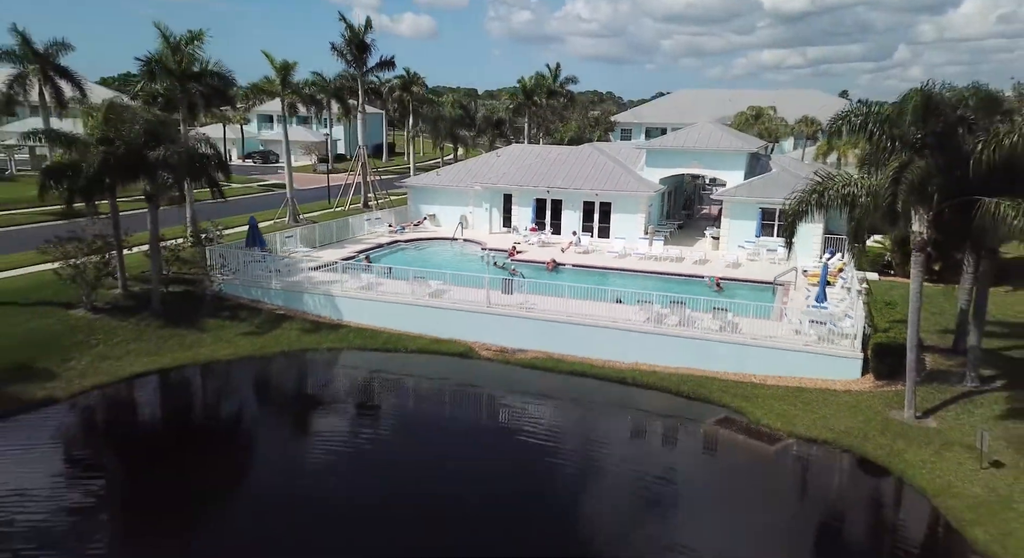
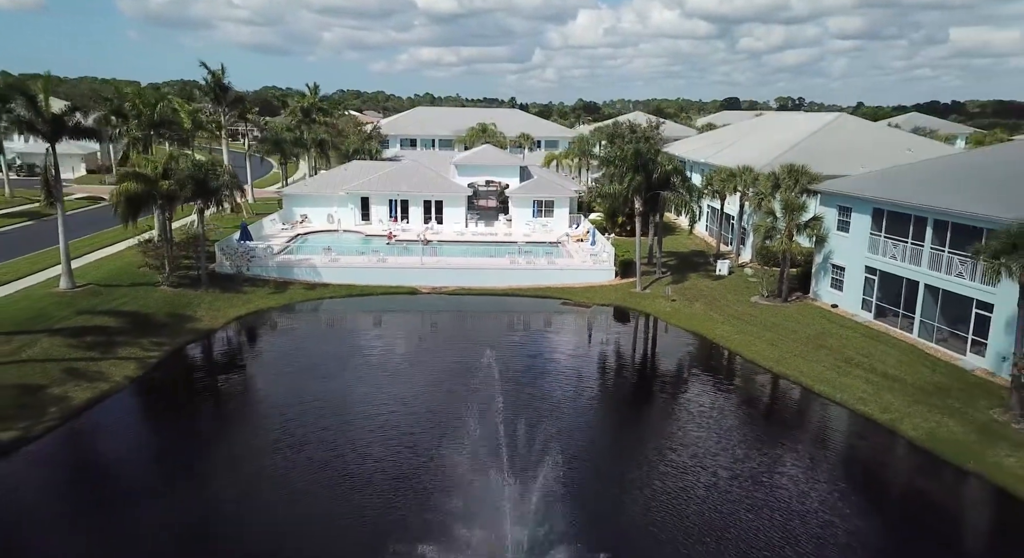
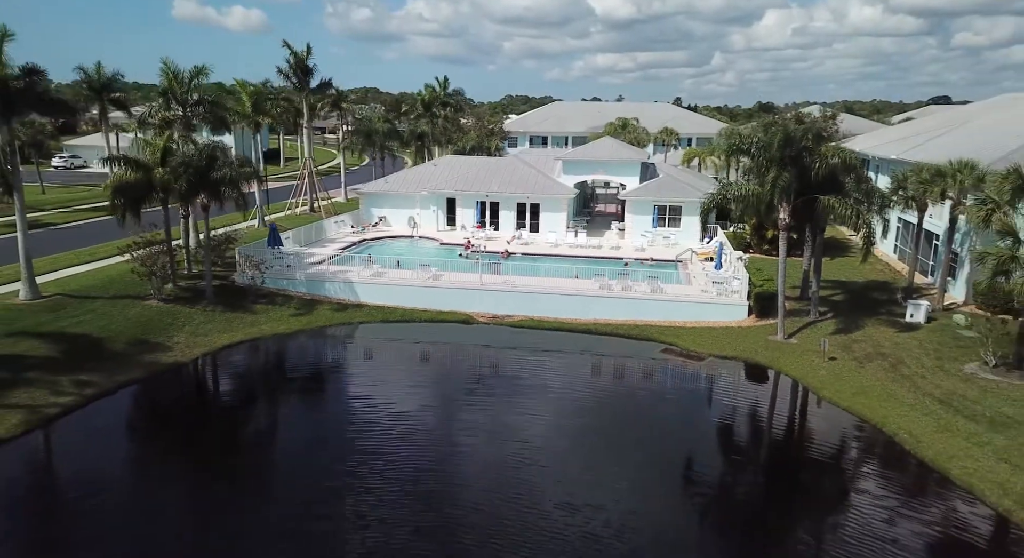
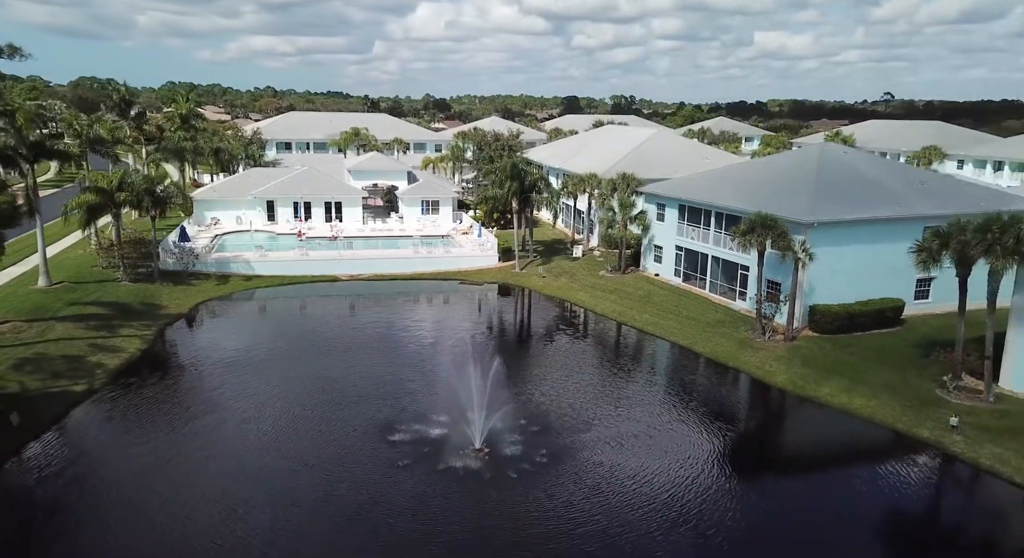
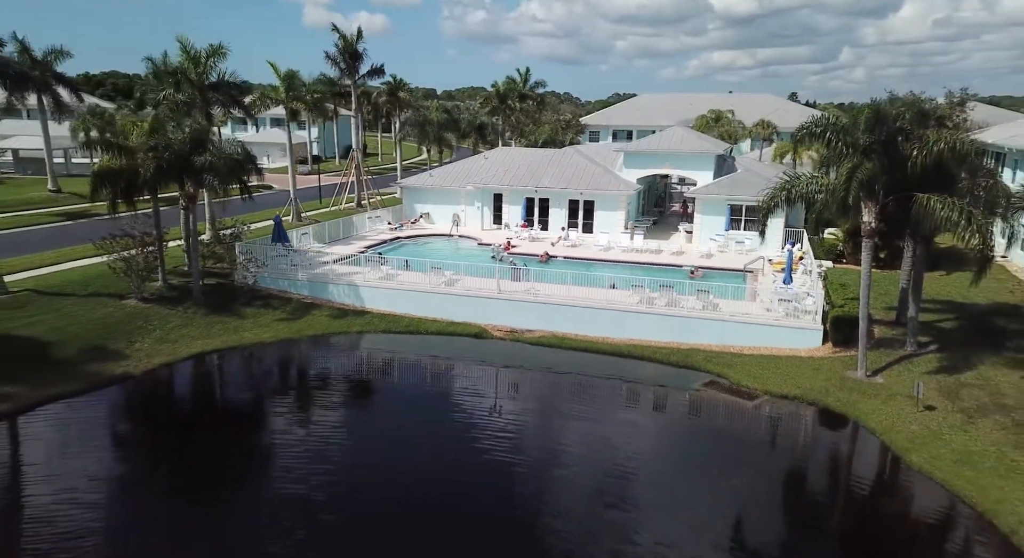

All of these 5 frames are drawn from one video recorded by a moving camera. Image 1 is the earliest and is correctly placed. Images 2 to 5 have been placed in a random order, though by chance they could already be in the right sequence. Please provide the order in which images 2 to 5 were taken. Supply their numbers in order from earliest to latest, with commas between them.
5, 3, 2, 4
